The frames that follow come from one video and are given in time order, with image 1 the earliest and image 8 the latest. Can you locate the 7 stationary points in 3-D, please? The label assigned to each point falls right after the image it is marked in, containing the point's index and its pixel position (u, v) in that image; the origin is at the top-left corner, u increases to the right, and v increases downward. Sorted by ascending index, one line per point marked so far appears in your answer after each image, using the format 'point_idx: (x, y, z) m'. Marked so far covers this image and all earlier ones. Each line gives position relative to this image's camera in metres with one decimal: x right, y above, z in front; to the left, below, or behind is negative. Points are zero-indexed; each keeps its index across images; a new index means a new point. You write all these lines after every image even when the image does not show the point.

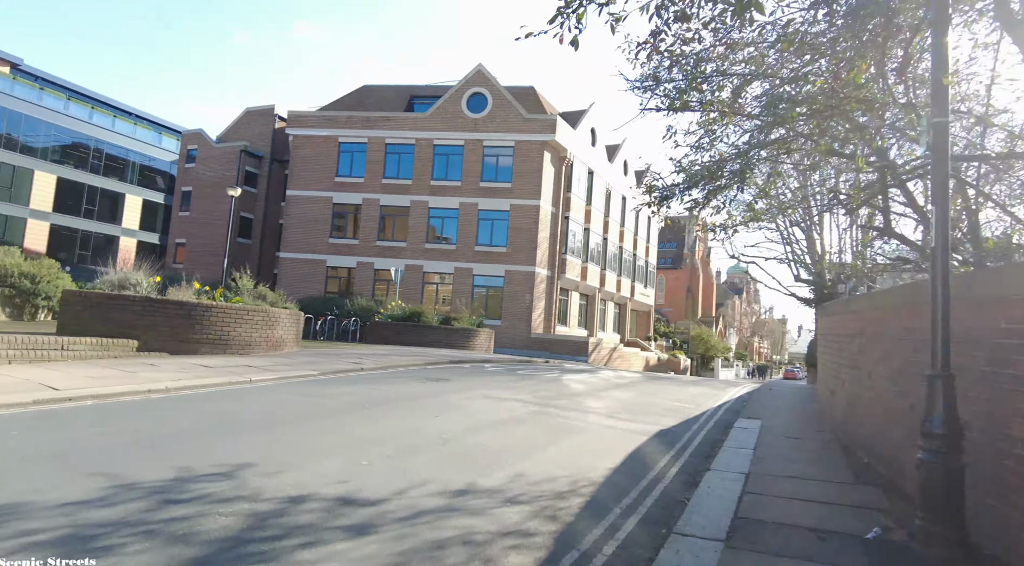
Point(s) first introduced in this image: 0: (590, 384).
0: (+1.5, -2.1, +13.9) m
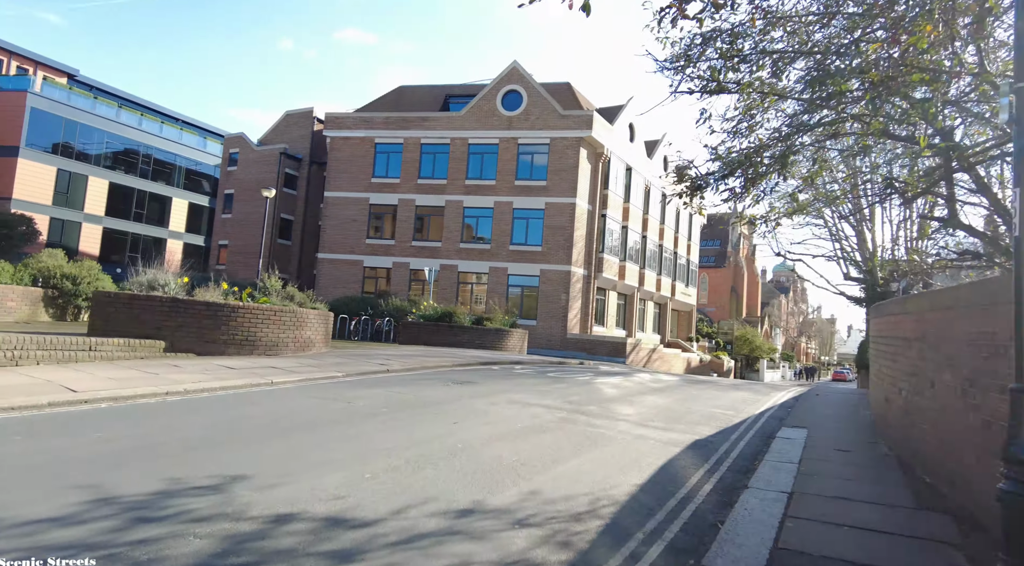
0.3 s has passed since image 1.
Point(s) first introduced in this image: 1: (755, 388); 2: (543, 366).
0: (+2.1, -2.0, +13.2) m
1: (+5.5, -2.4, +15.8) m
2: (+0.7, -2.2, +18.2) m
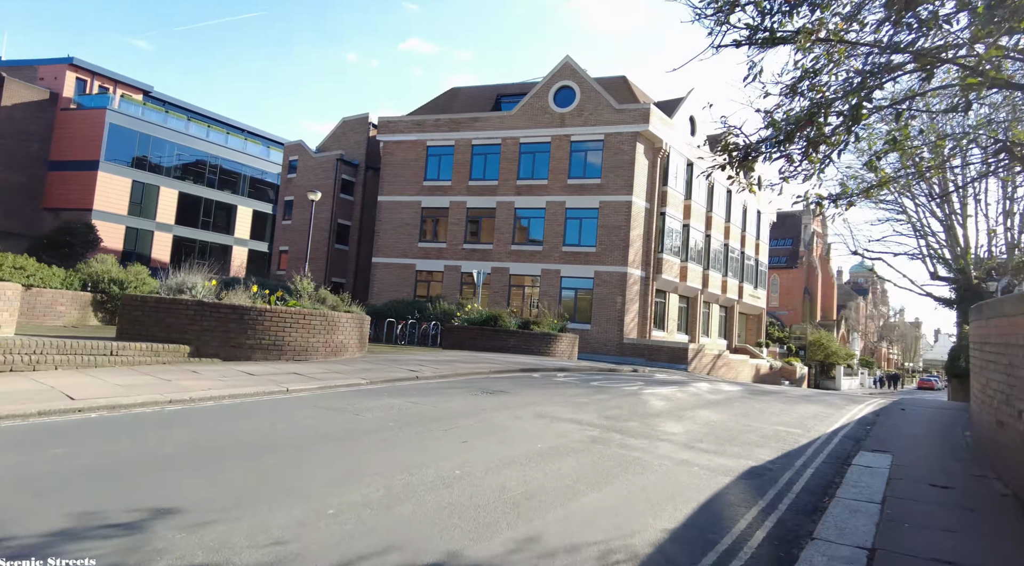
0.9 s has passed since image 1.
0: (+2.7, -2.0, +11.8) m
1: (+6.4, -2.4, +14.1) m
2: (+1.9, -2.2, +16.9) m
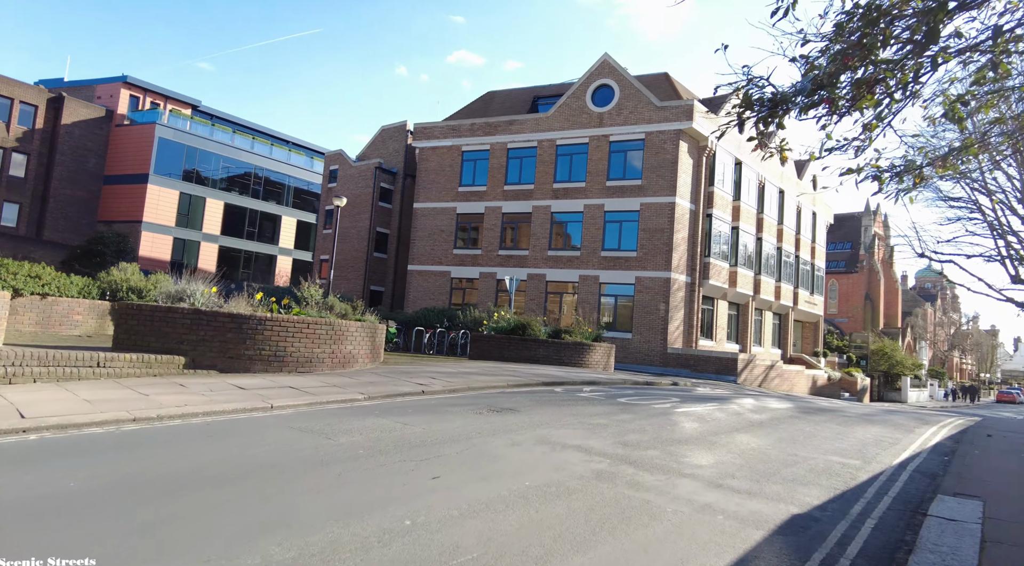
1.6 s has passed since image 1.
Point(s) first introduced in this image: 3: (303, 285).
0: (+2.9, -2.1, +10.3) m
1: (+6.7, -2.4, +12.2) m
2: (+2.4, -2.3, +15.4) m
3: (-4.7, 0.0, +15.4) m
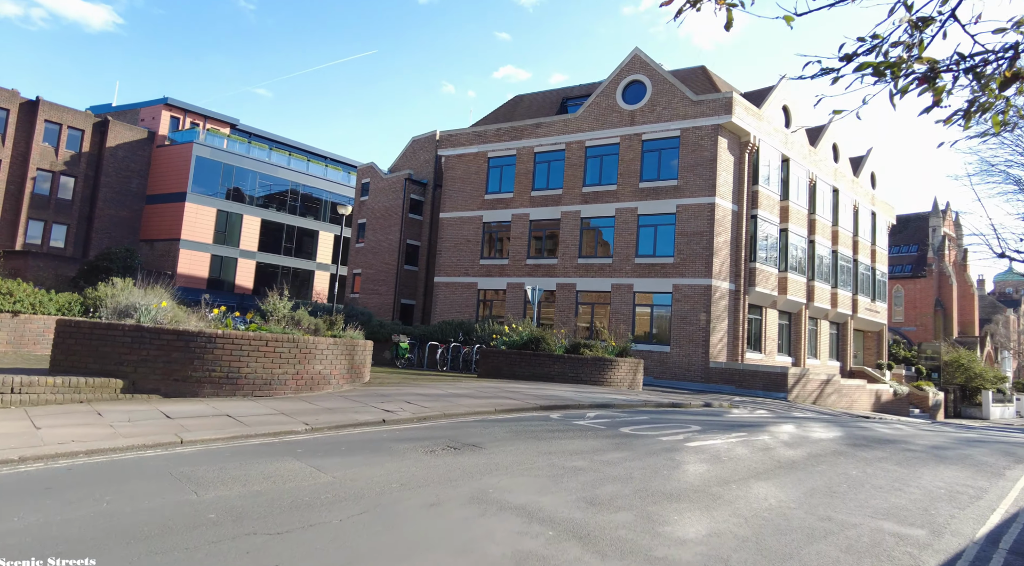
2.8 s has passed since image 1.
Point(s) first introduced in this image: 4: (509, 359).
0: (+2.4, -2.1, +8.0) m
1: (+6.4, -2.4, +9.7) m
2: (+2.3, -2.5, +13.2) m
3: (-4.7, -0.3, +13.8) m
4: (-0.1, -2.1, +18.7) m
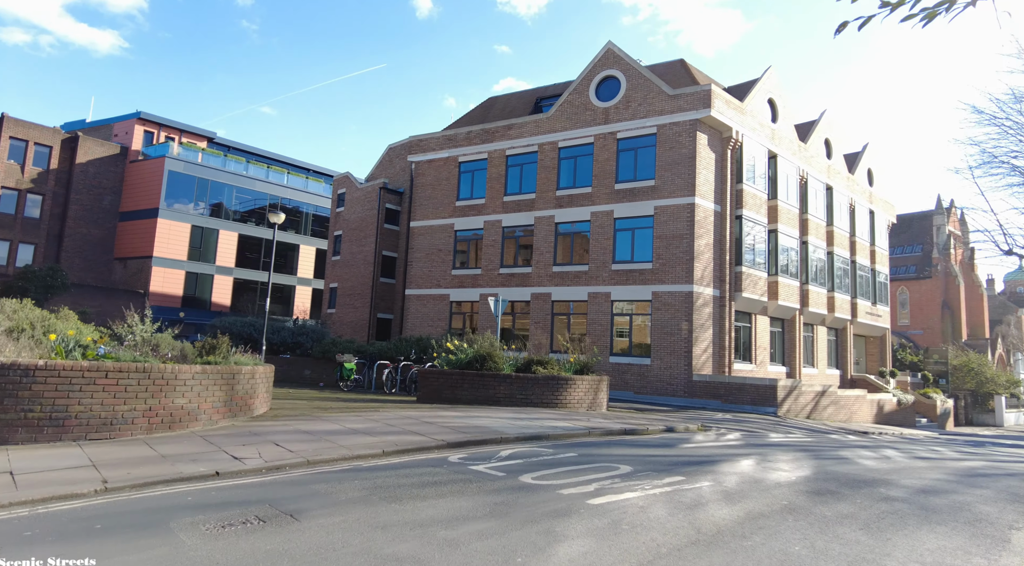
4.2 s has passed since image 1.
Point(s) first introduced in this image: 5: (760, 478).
0: (+0.9, -2.1, +5.9) m
1: (+5.0, -2.4, +7.5) m
2: (+0.9, -2.6, +11.0) m
3: (-6.2, -0.6, +11.7) m
4: (-1.5, -2.4, +16.6) m
5: (+3.2, -2.4, +8.6) m
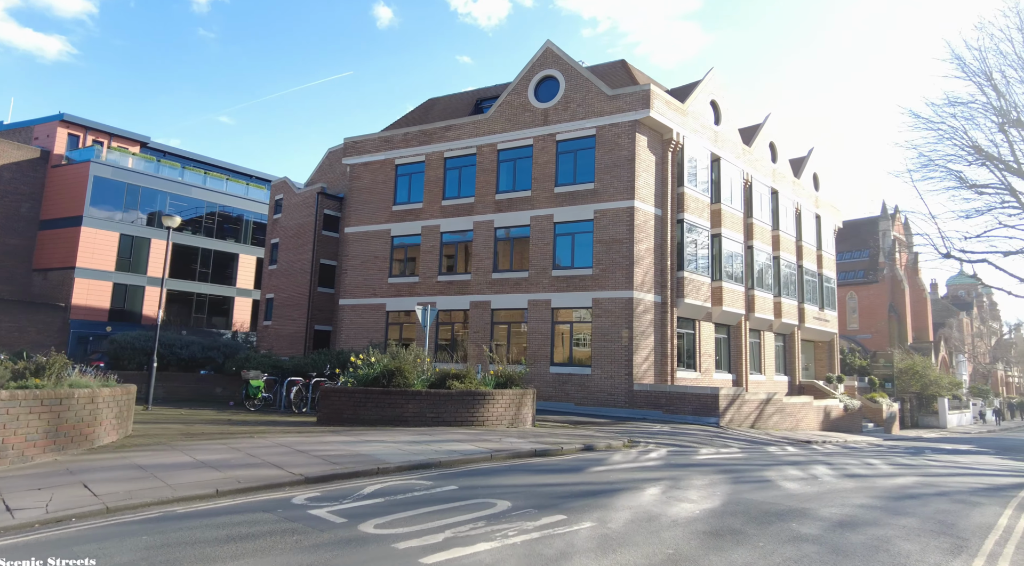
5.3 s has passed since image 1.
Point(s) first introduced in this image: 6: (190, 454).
0: (-0.5, -2.1, +4.5) m
1: (+3.5, -2.4, +6.4) m
2: (-0.8, -2.7, +9.6) m
3: (-7.9, -0.7, +10.0) m
4: (-3.5, -2.5, +15.1) m
5: (+1.6, -2.5, +7.4) m
6: (-4.5, -2.4, +9.7) m
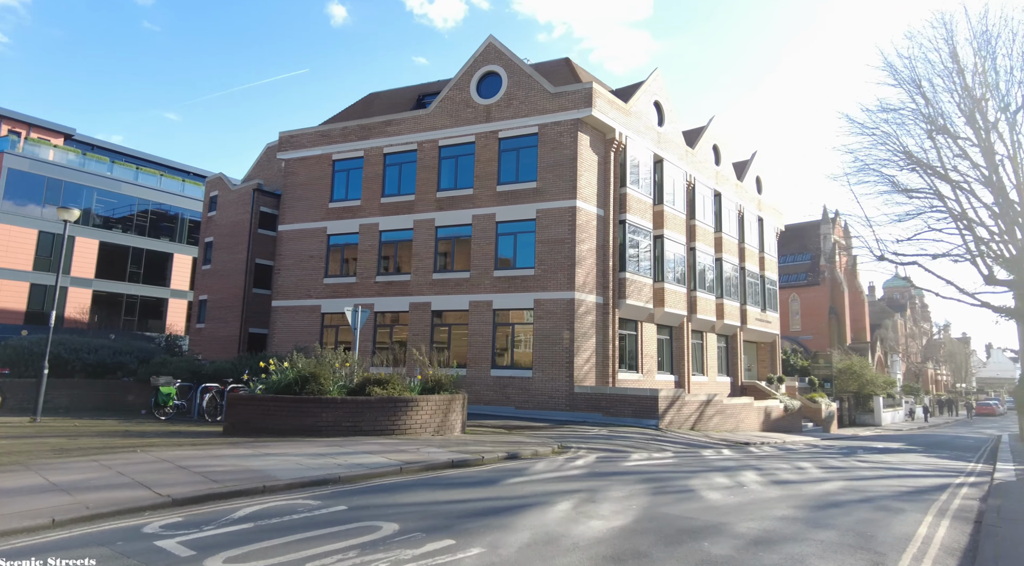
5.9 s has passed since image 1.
0: (-1.4, -2.1, +3.7) m
1: (+2.4, -2.4, +5.8) m
2: (-2.0, -2.6, +8.8) m
3: (-9.2, -0.7, +8.7) m
4: (-5.0, -2.5, +14.1) m
5: (+0.5, -2.4, +6.7) m
6: (-5.7, -2.4, +8.6) m
